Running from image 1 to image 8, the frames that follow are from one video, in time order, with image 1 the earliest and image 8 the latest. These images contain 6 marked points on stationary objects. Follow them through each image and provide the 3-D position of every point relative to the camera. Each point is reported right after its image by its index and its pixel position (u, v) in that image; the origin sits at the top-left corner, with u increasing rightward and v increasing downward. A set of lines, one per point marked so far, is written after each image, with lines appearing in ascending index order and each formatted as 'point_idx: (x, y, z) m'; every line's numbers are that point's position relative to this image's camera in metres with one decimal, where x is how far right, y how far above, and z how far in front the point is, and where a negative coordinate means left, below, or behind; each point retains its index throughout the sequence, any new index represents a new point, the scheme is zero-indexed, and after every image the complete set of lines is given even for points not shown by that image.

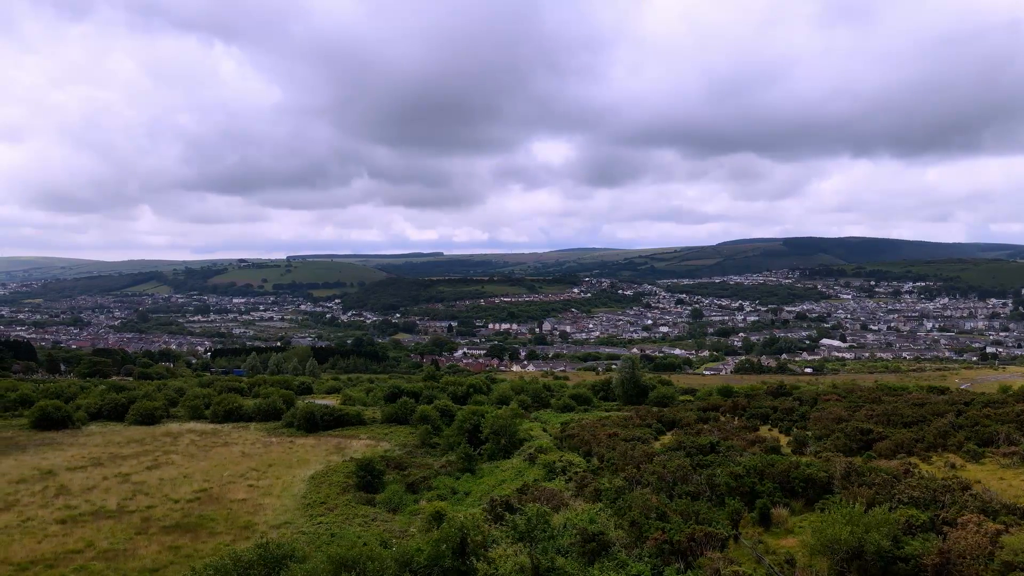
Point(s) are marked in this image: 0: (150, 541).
0: (-12.0, -8.4, +17.5) m
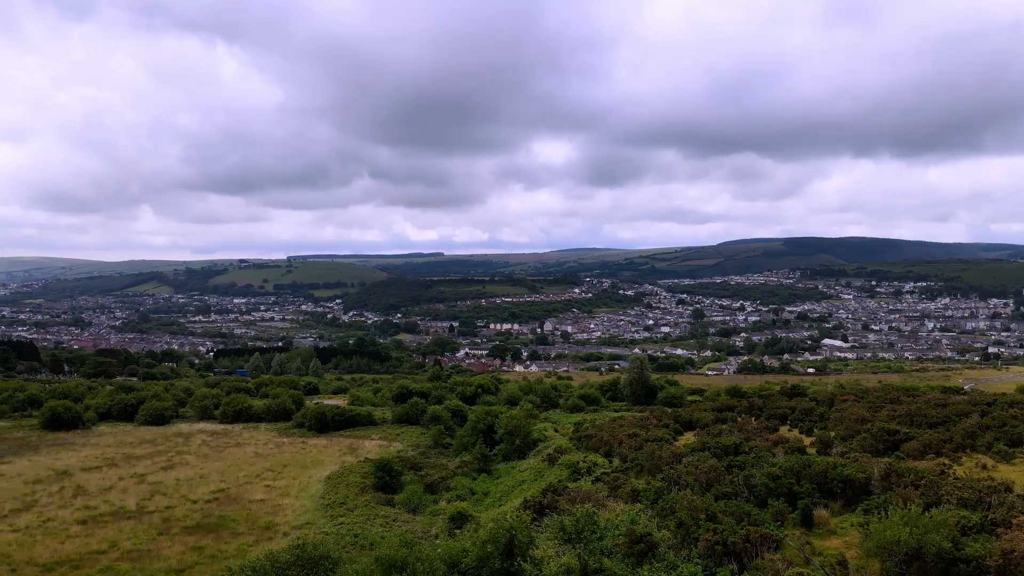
0: (-11.3, -8.4, +17.5) m
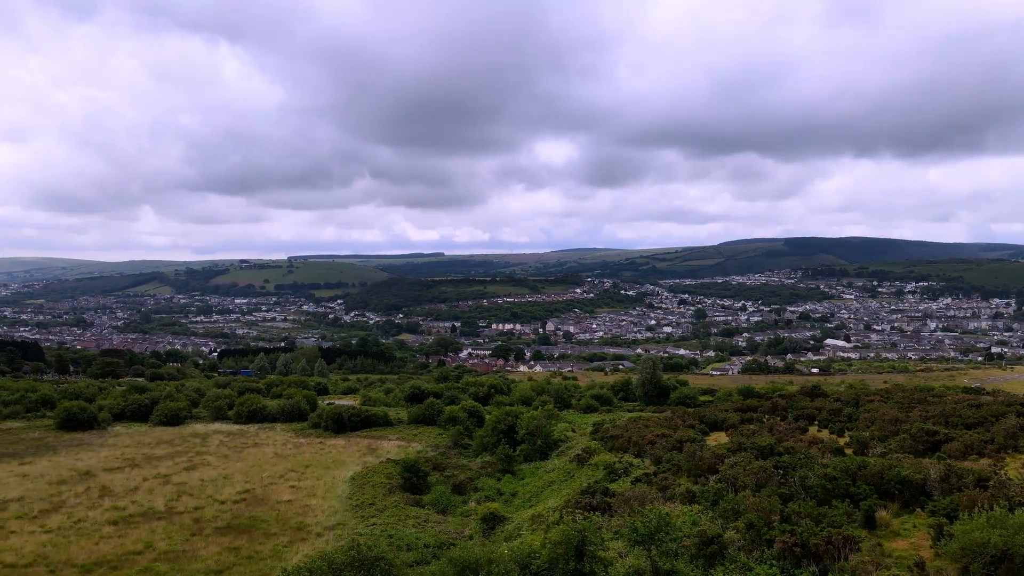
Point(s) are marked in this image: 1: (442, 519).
0: (-10.1, -8.5, +17.5) m
1: (-2.6, -8.5, +19.2) m
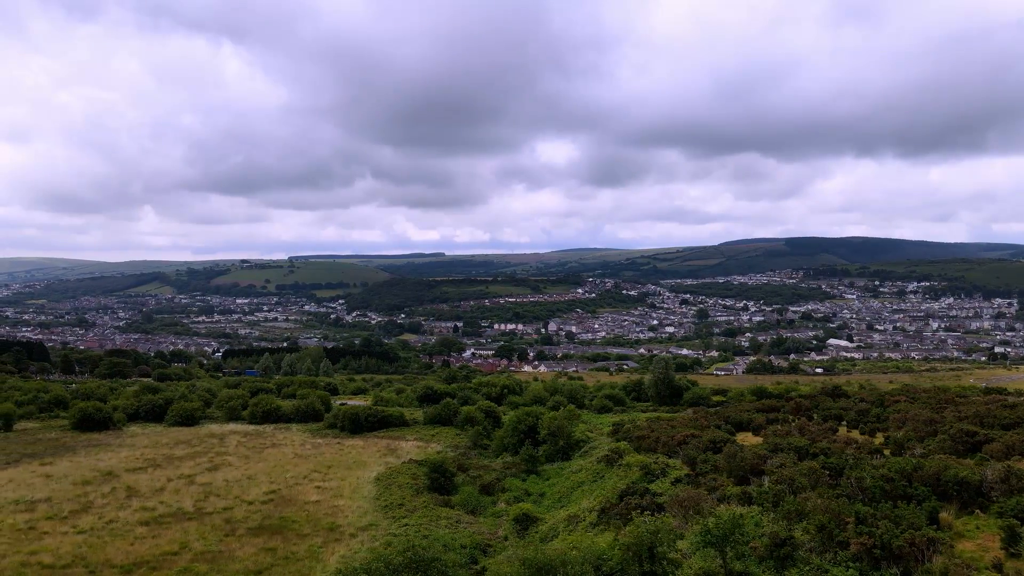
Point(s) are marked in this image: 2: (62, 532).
0: (-9.0, -8.5, +17.5) m
1: (-1.4, -8.5, +19.2) m
2: (-15.8, -8.6, +18.5) m
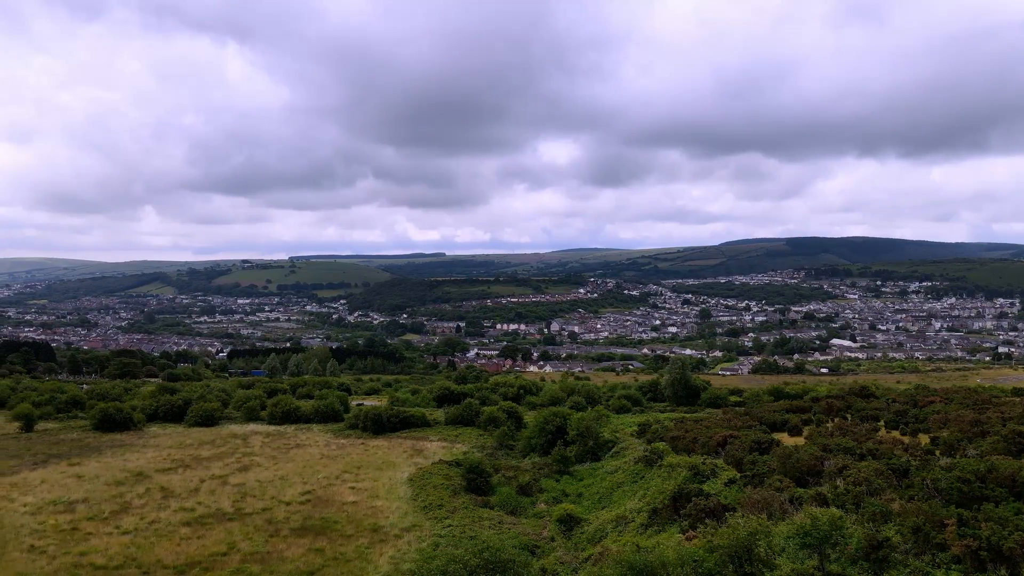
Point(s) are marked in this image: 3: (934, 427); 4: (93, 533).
0: (-7.4, -8.5, +17.5) m
1: (+0.1, -8.5, +19.2) m
2: (-14.3, -8.6, +18.5) m
3: (+15.5, -5.1, +19.2) m
4: (-14.7, -8.6, +18.4) m
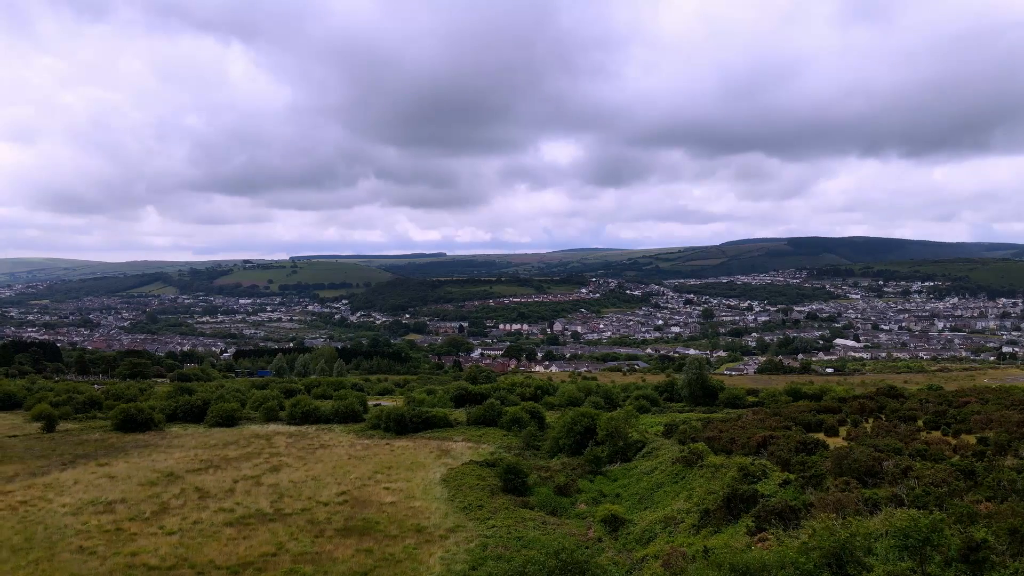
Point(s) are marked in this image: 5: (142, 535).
0: (-5.9, -8.5, +17.5) m
1: (+1.7, -8.5, +19.2) m
2: (-12.7, -8.6, +18.5) m
3: (+17.1, -5.1, +19.2) m
4: (-13.1, -8.6, +18.4) m
5: (-12.9, -8.6, +18.3) m
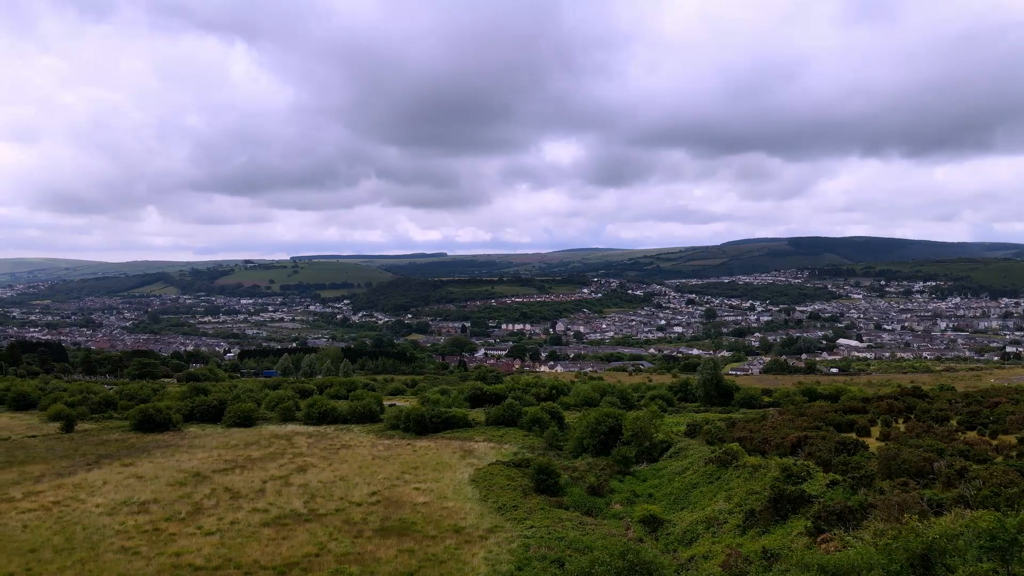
0: (-4.5, -8.5, +17.5) m
1: (+3.1, -8.5, +19.2) m
2: (-11.4, -8.6, +18.5) m
3: (+18.4, -5.1, +19.2) m
4: (-11.8, -8.6, +18.4) m
5: (-11.6, -8.6, +18.3) m
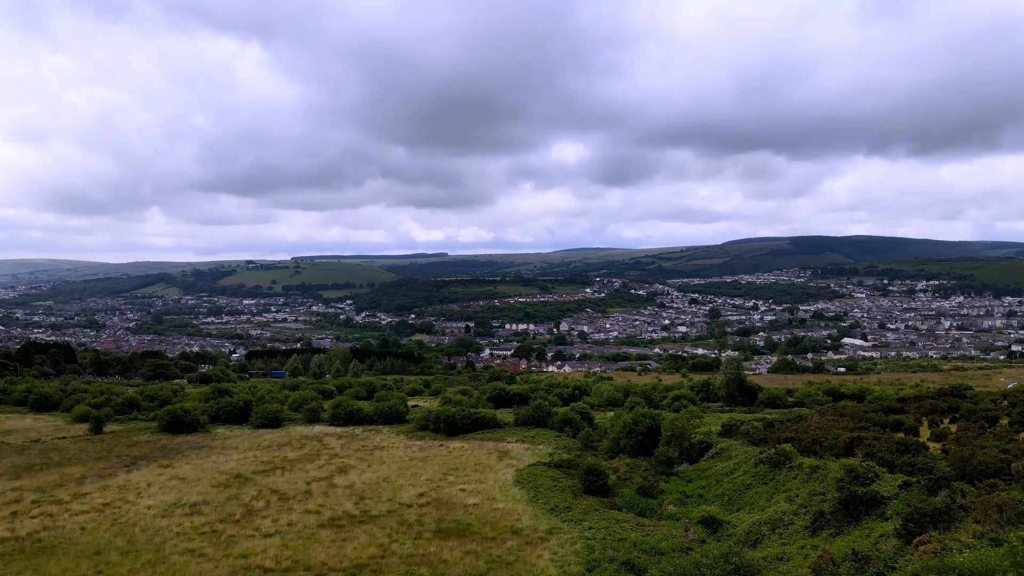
0: (-2.4, -8.6, +17.5) m
1: (+5.1, -8.6, +19.2) m
2: (-9.3, -8.7, +18.5) m
3: (+20.5, -5.1, +19.2) m
4: (-9.7, -8.7, +18.4) m
5: (-9.5, -8.7, +18.4) m
